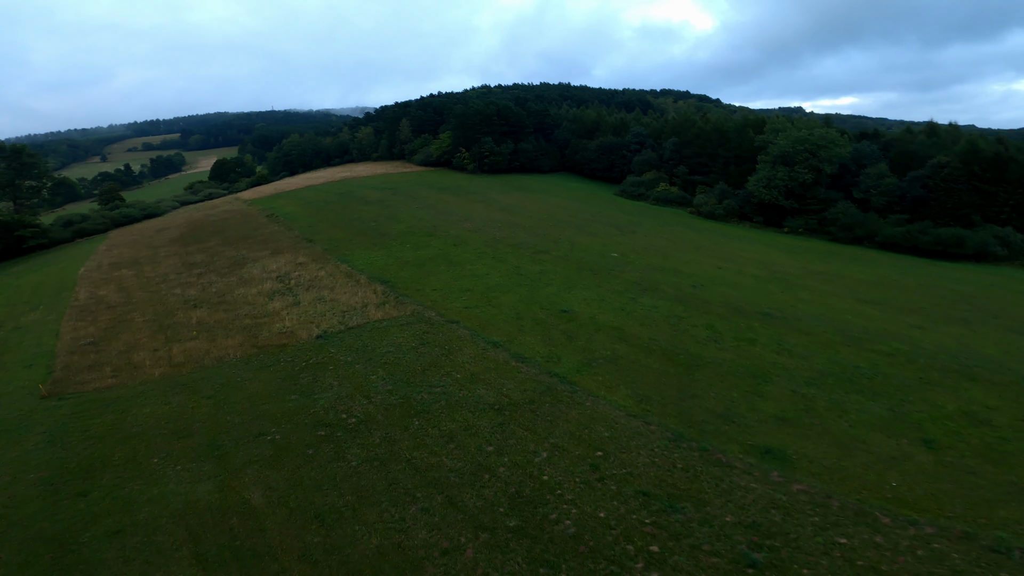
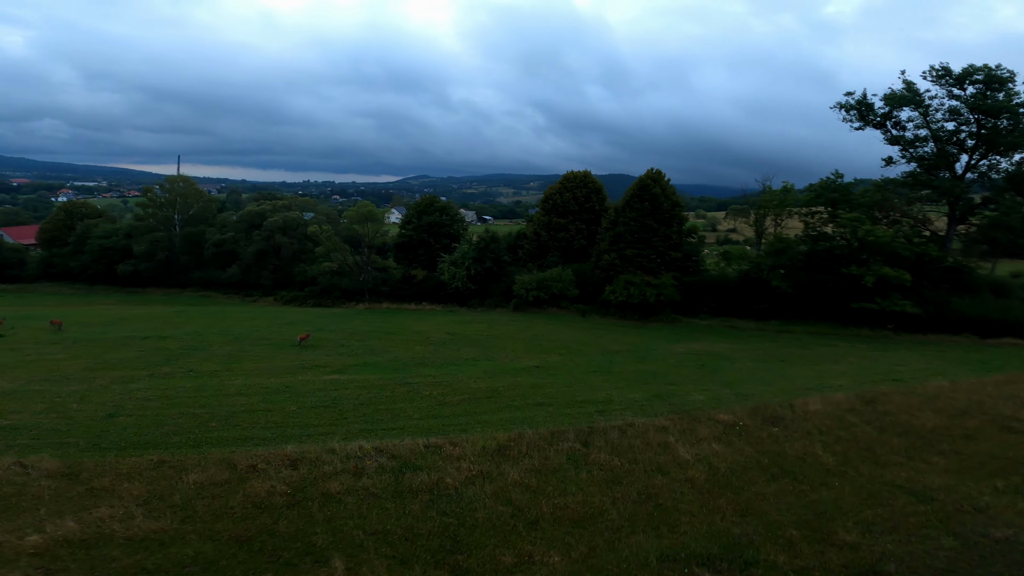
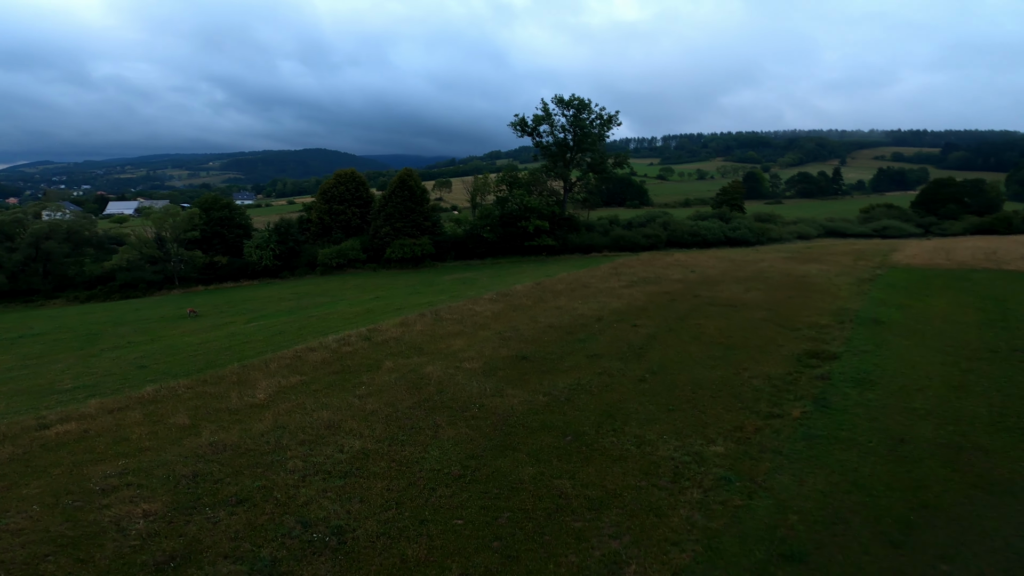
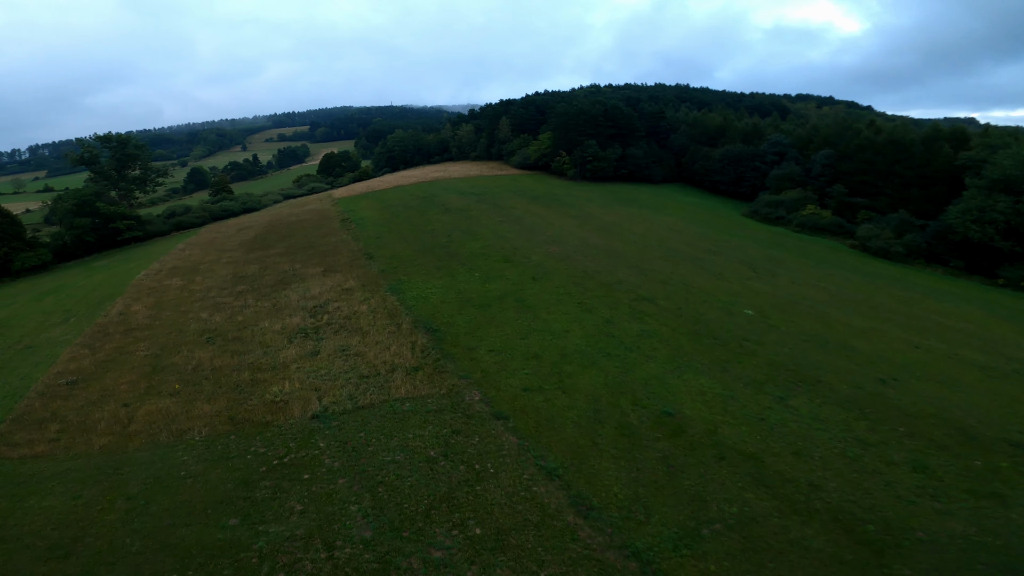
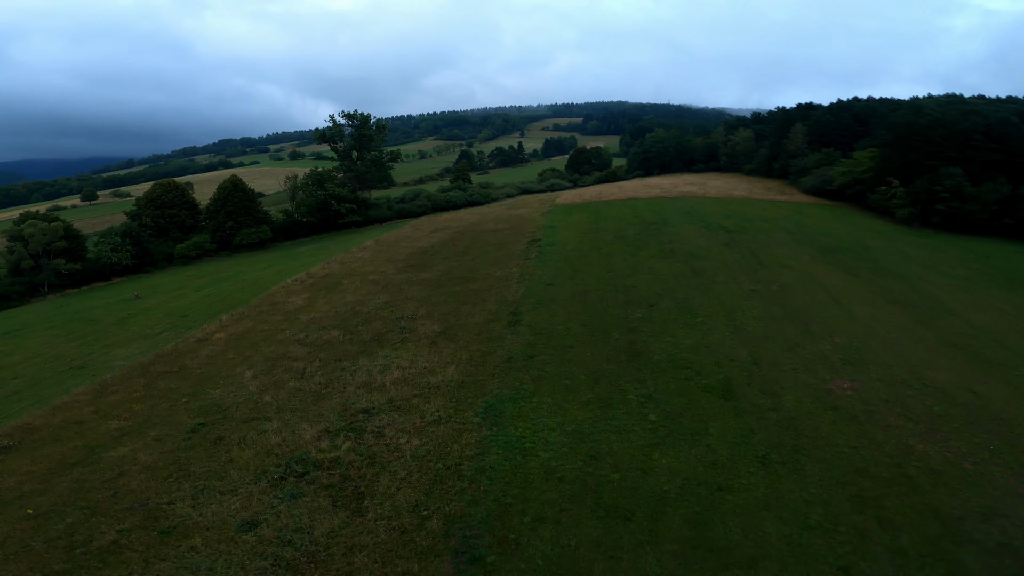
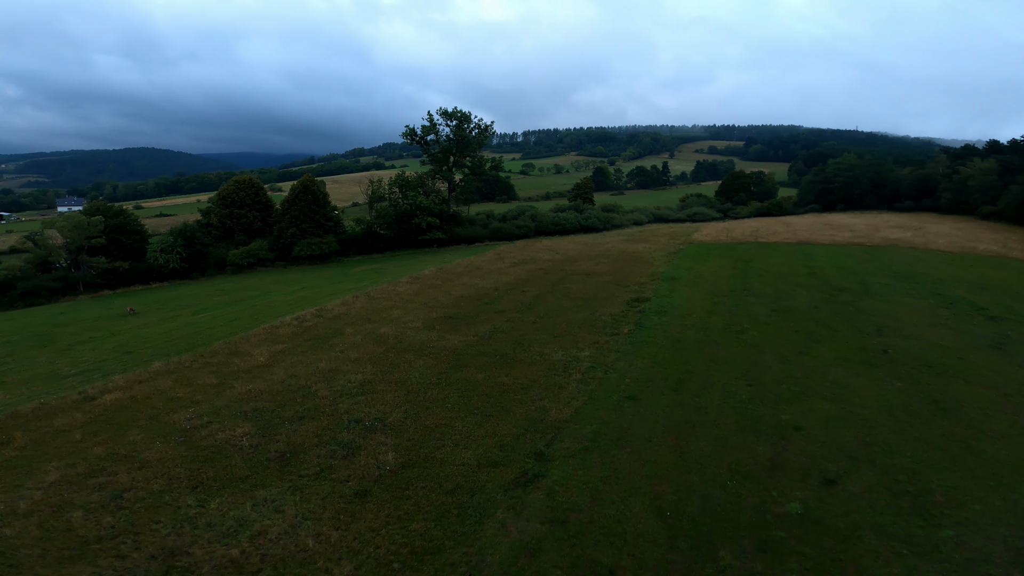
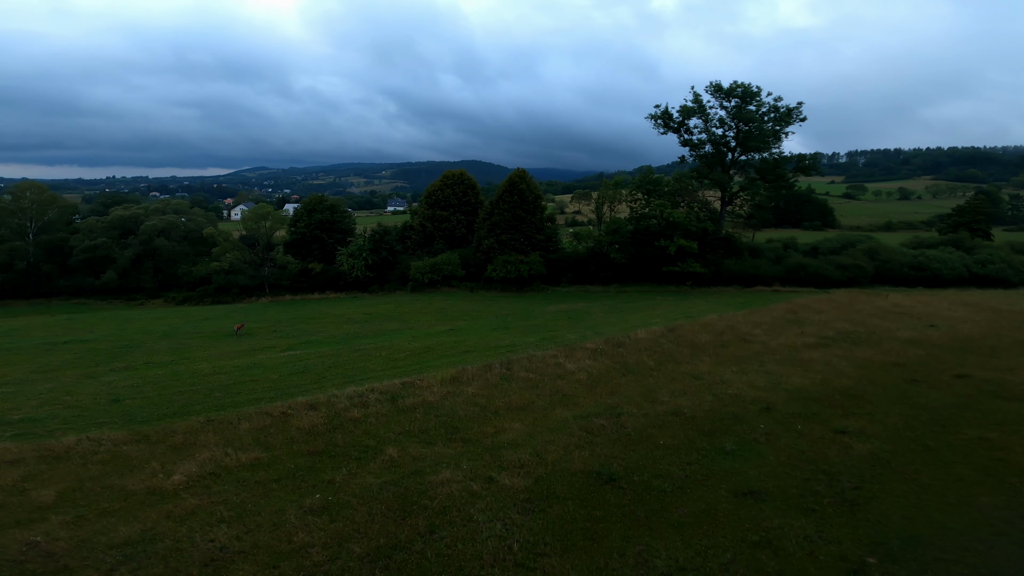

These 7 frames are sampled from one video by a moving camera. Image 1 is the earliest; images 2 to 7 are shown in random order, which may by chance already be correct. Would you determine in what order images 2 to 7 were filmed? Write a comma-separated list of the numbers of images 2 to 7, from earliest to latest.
4, 5, 6, 3, 7, 2
